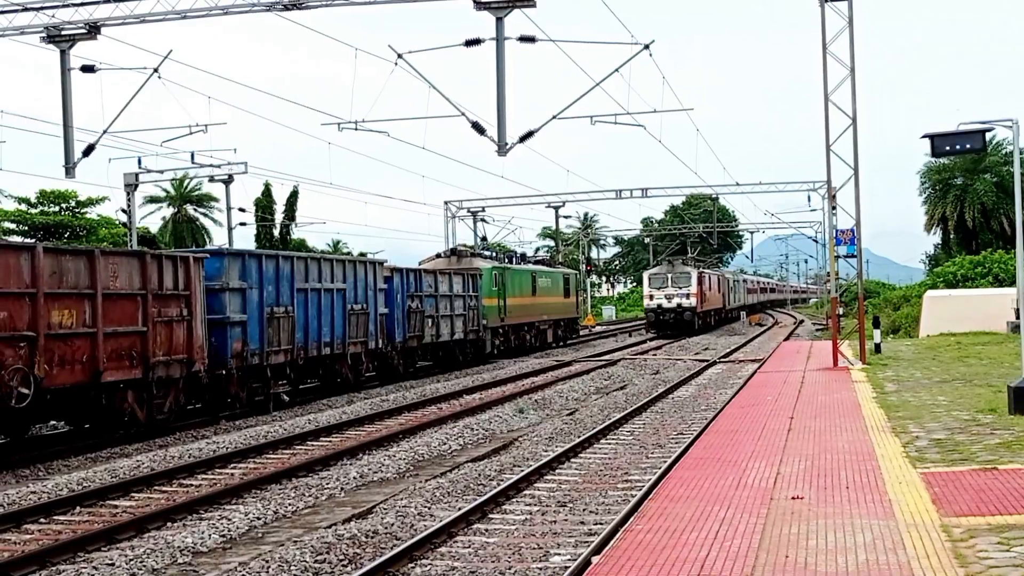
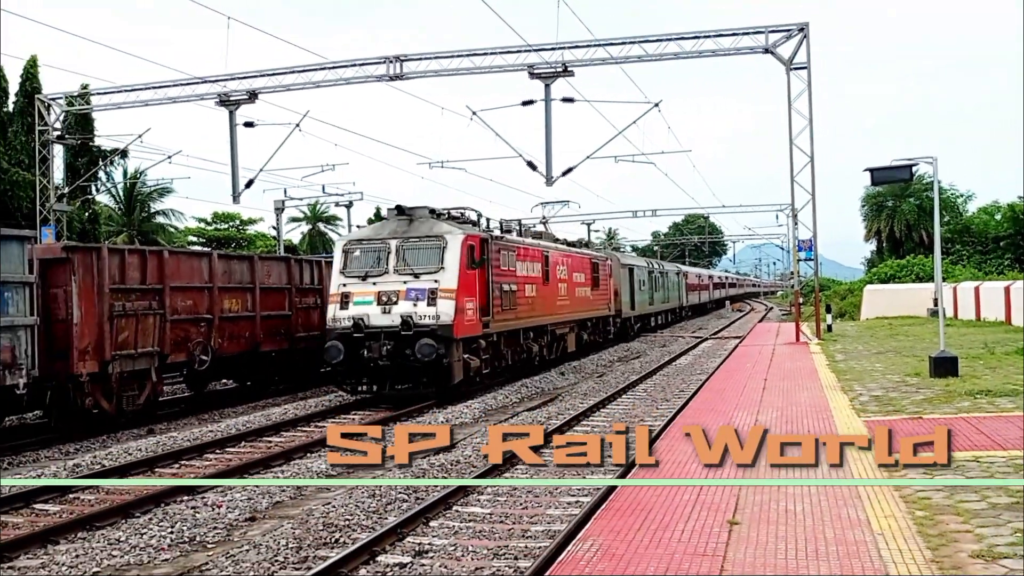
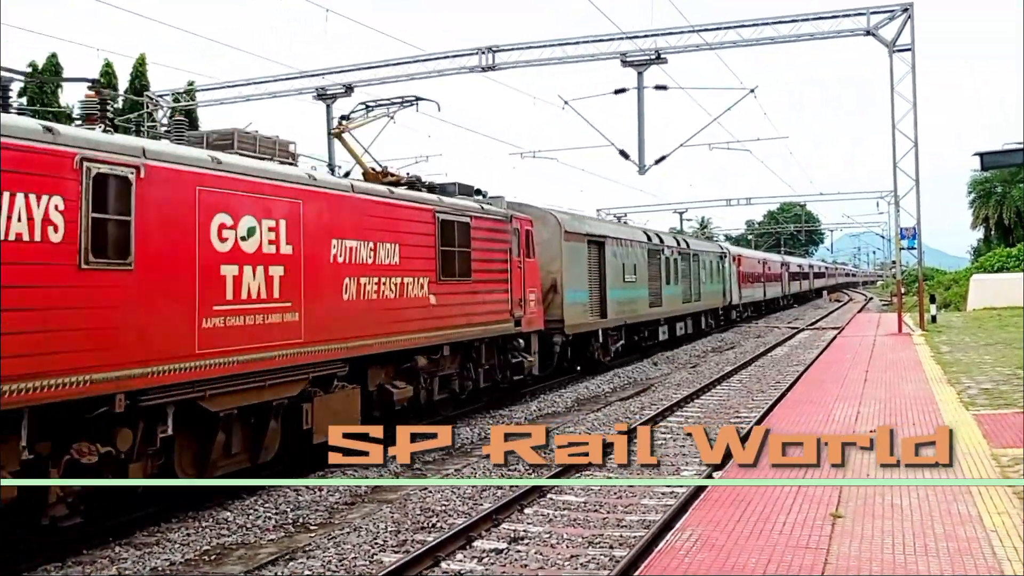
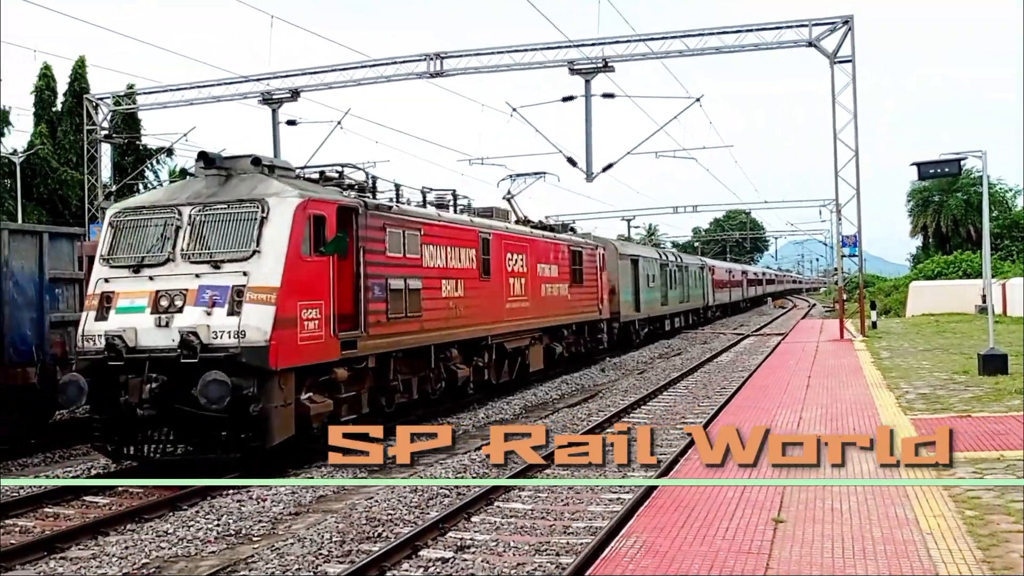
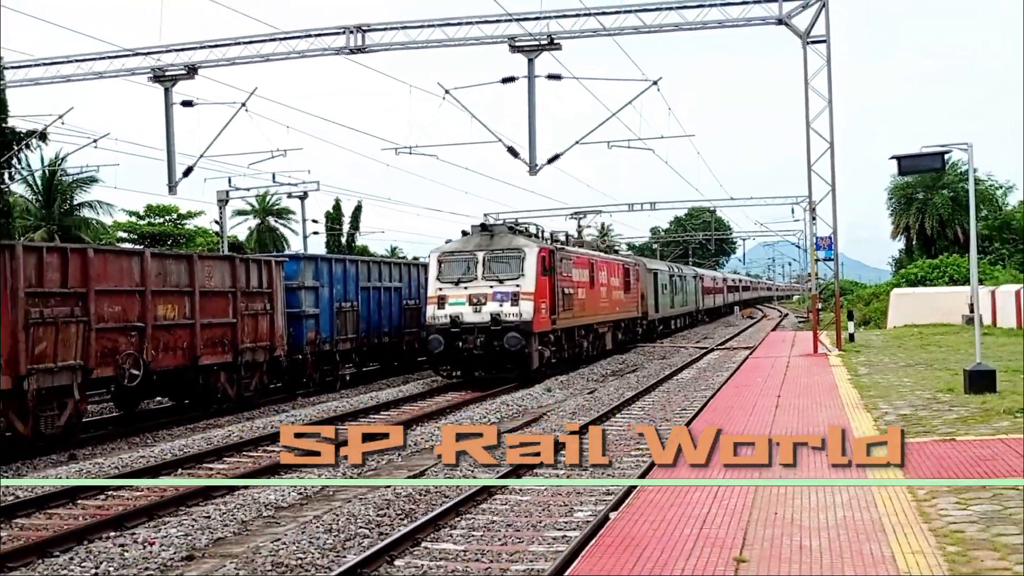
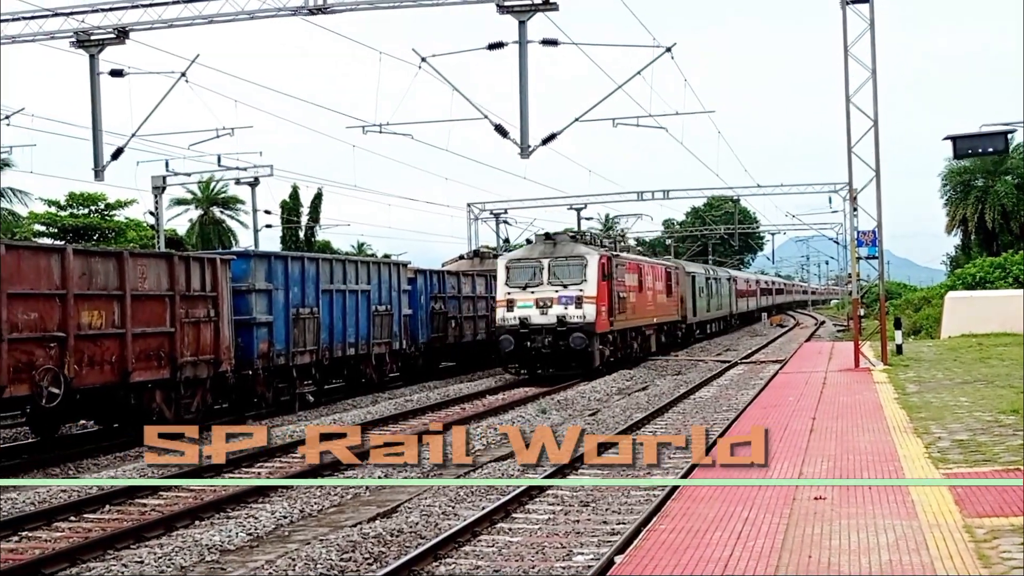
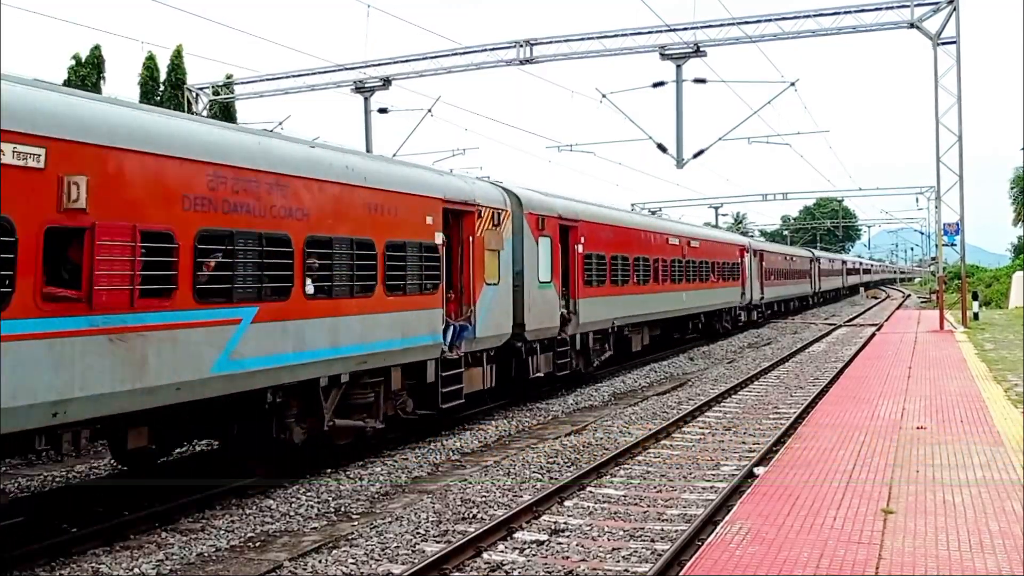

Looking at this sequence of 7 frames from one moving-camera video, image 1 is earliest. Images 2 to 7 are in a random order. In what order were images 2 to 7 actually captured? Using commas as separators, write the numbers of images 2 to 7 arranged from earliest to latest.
6, 5, 2, 4, 3, 7
